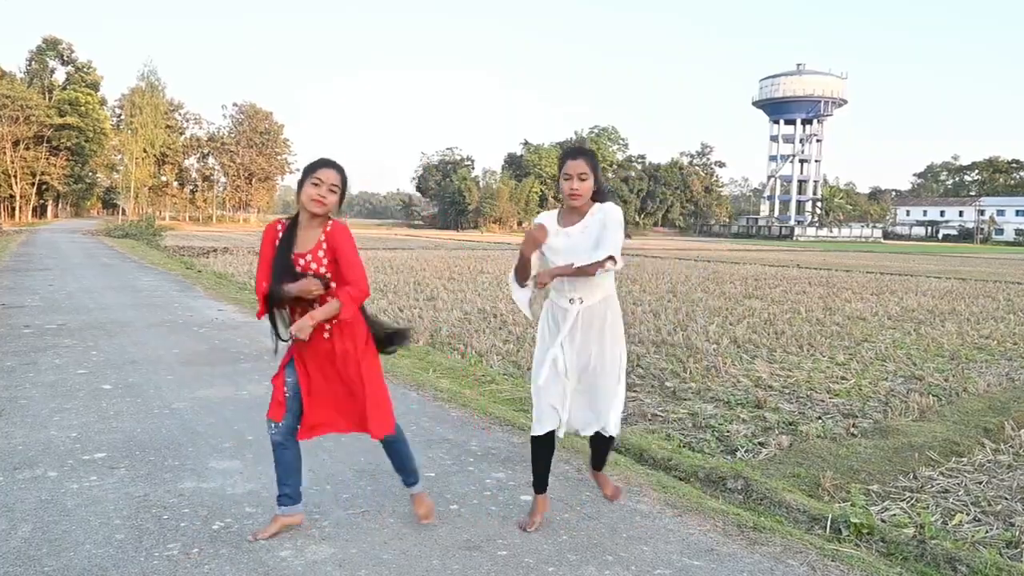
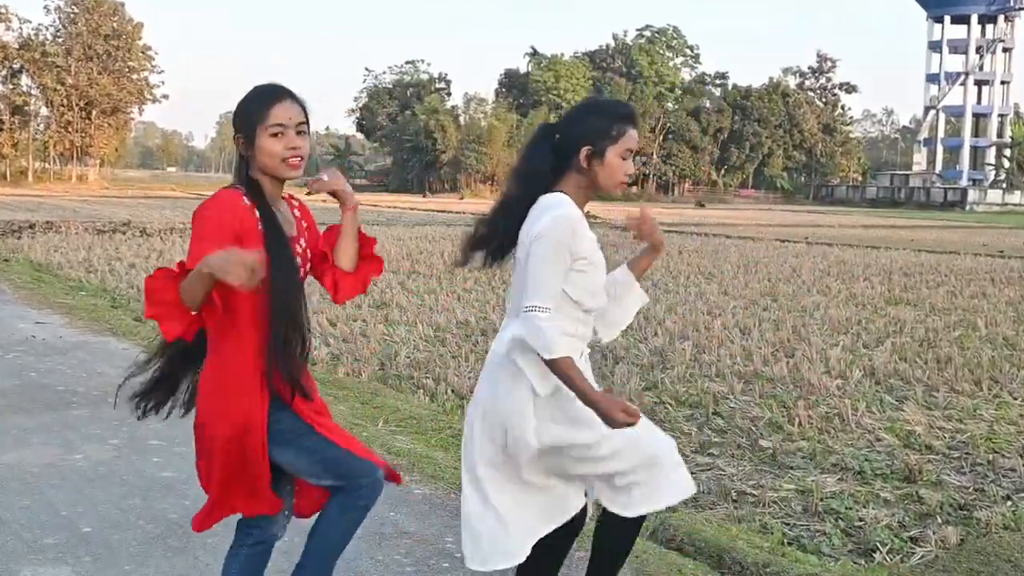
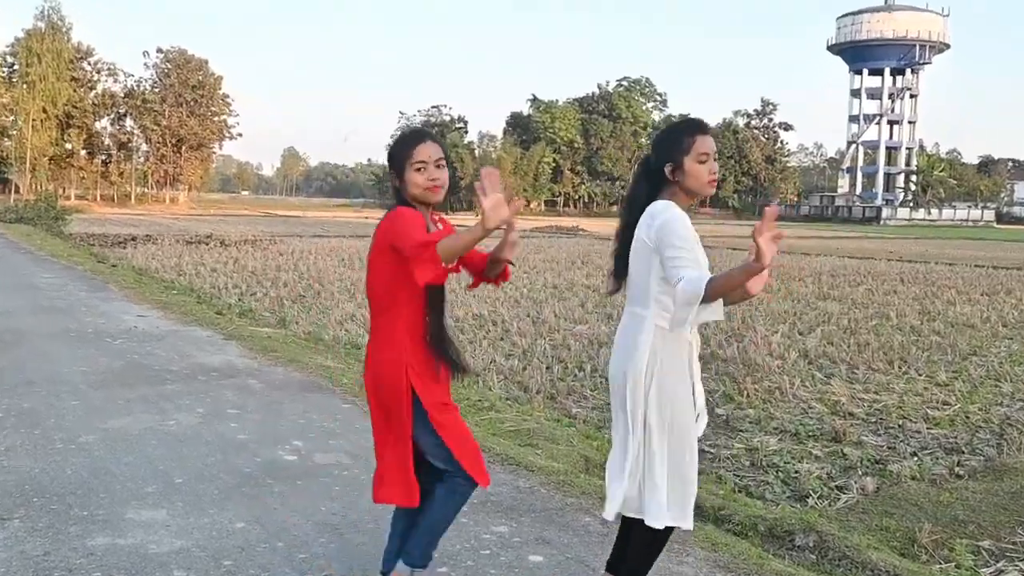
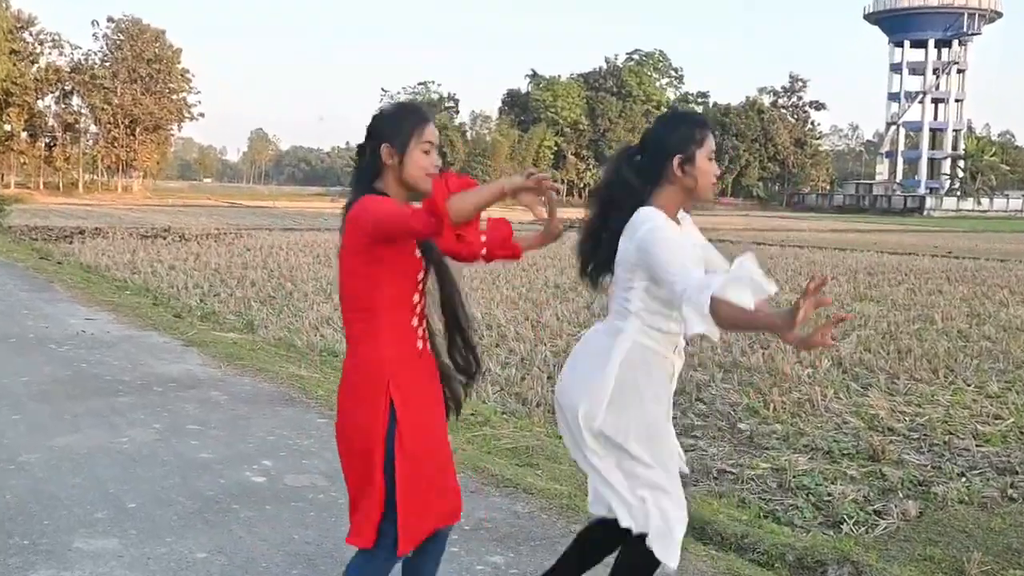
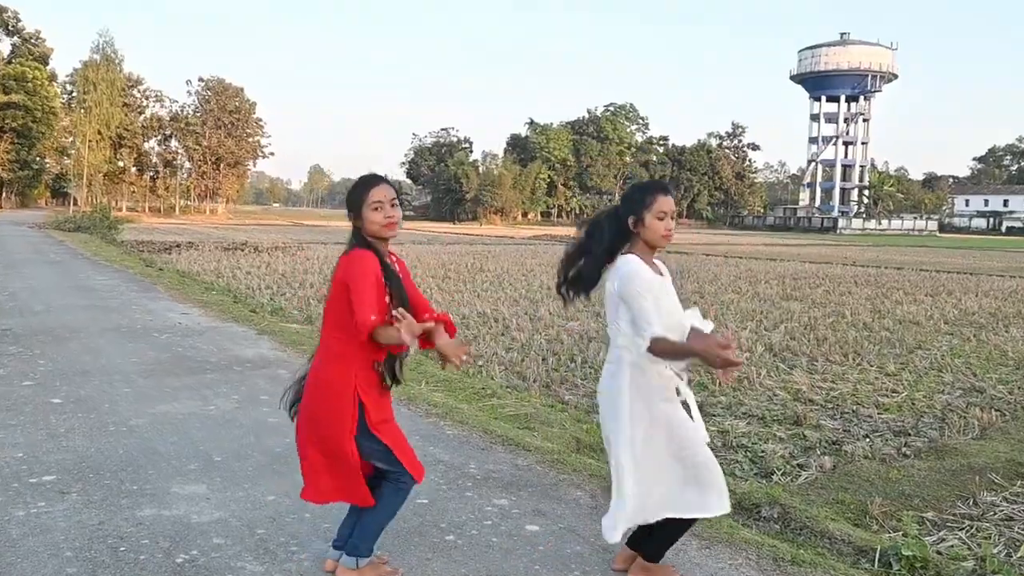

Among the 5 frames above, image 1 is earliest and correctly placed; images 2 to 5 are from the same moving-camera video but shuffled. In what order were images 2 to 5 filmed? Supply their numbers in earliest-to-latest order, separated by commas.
5, 3, 4, 2
